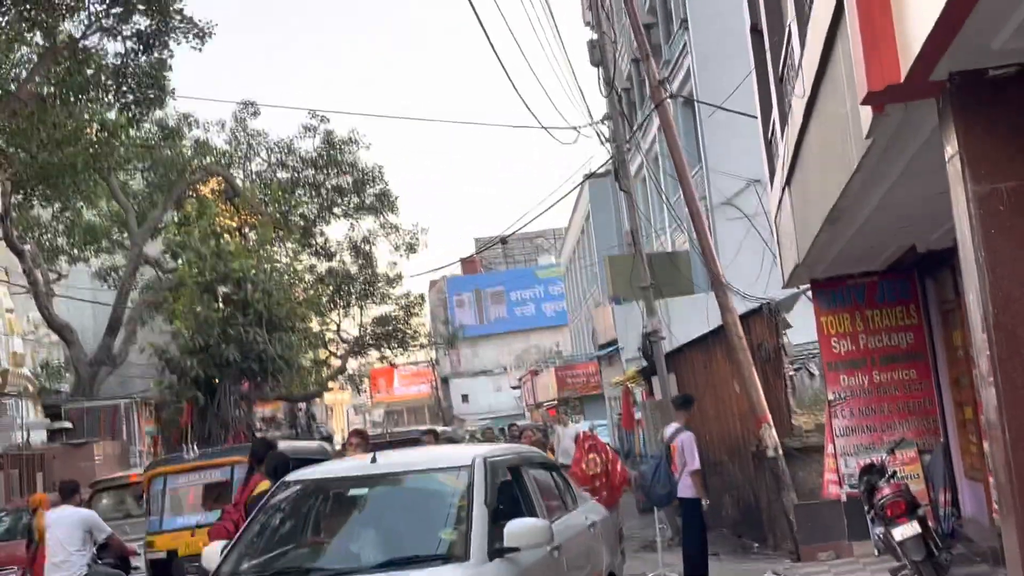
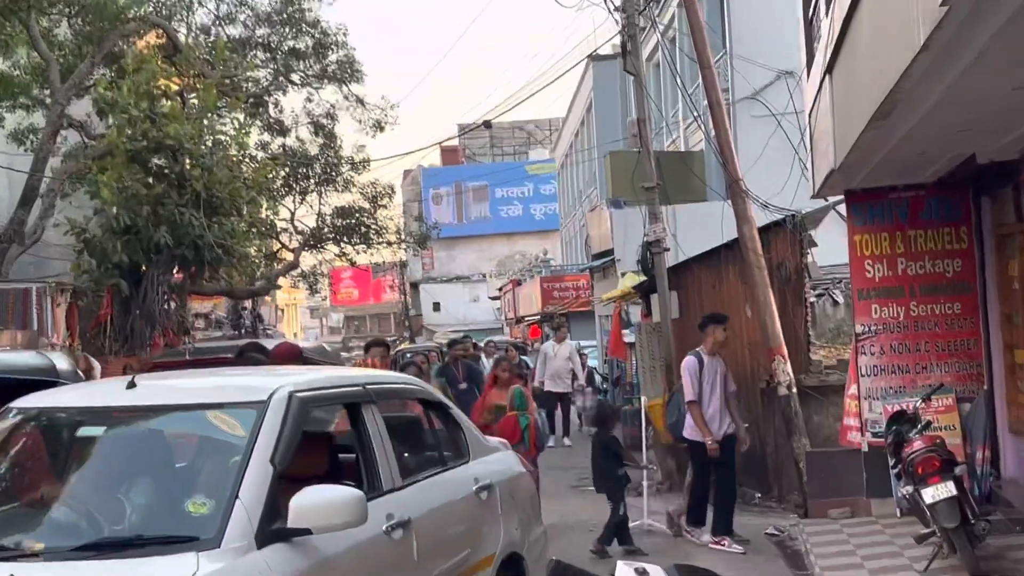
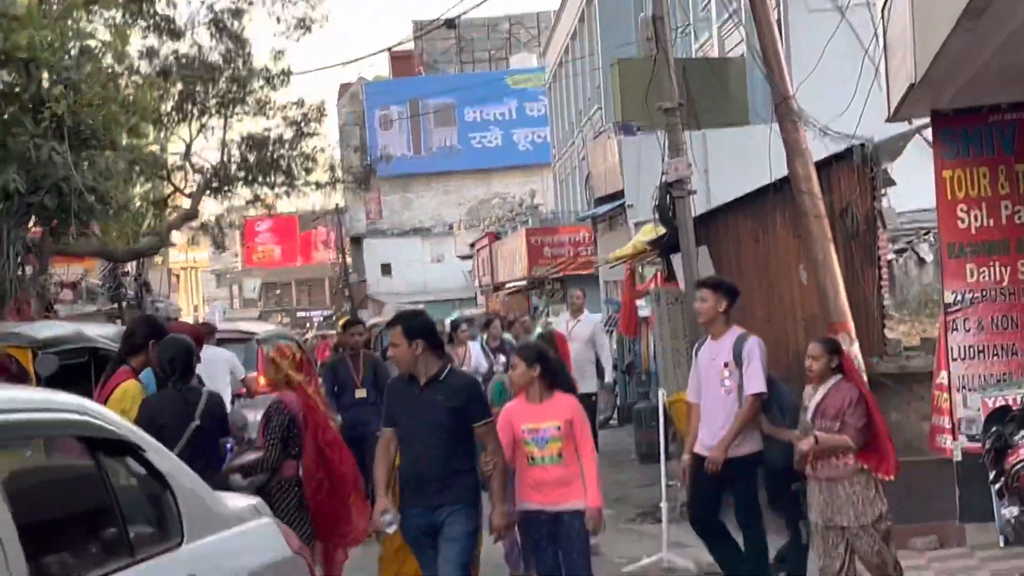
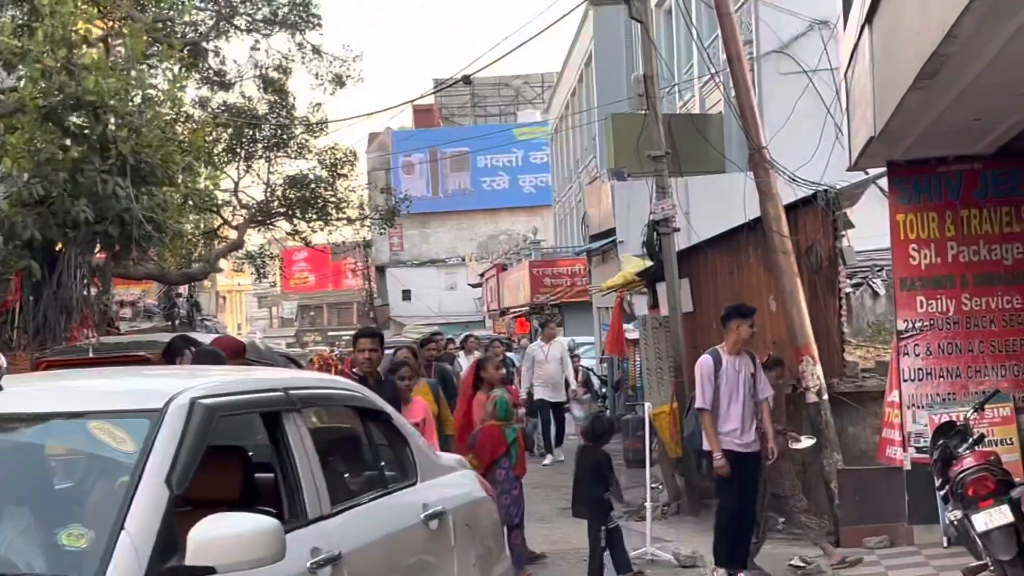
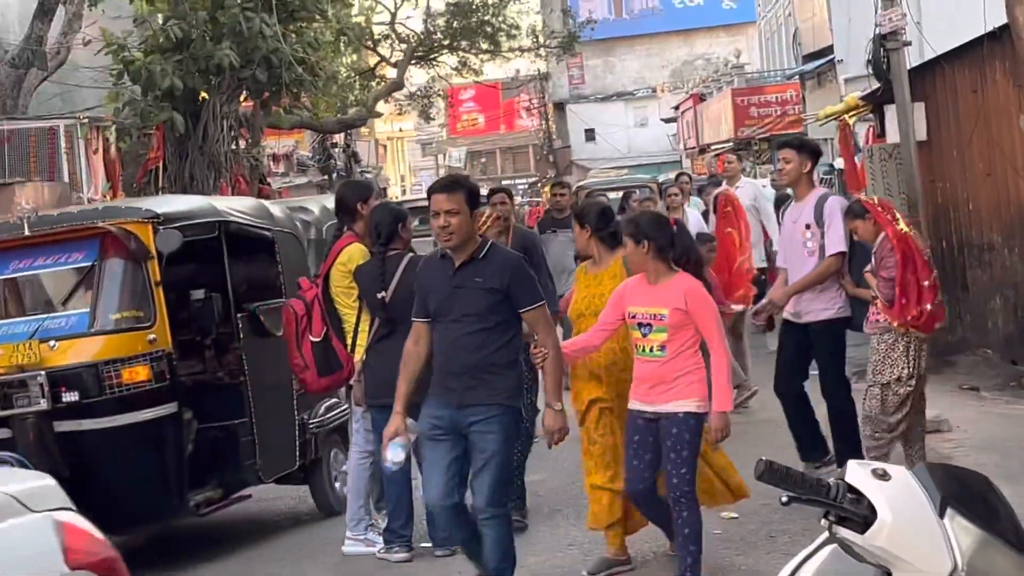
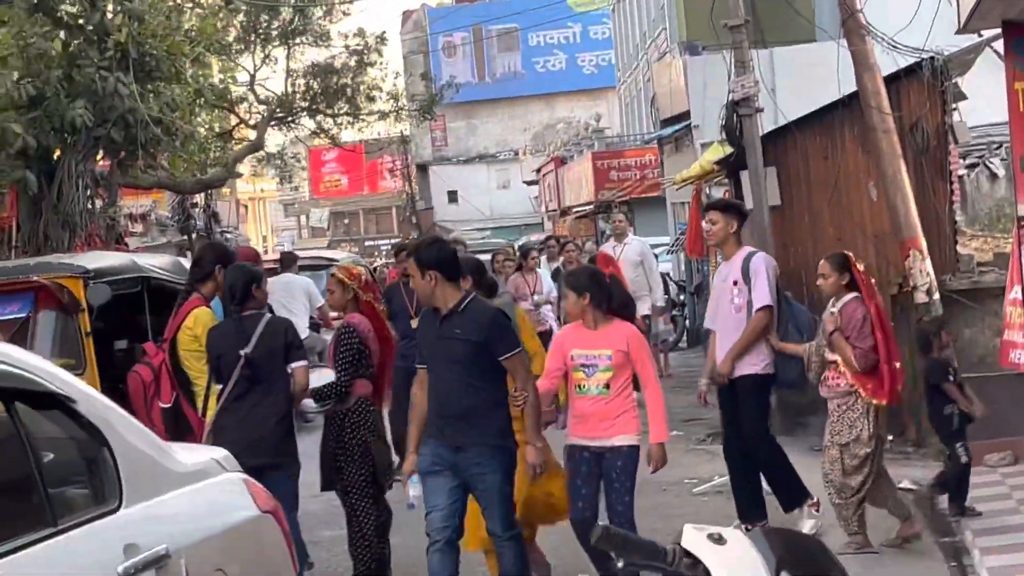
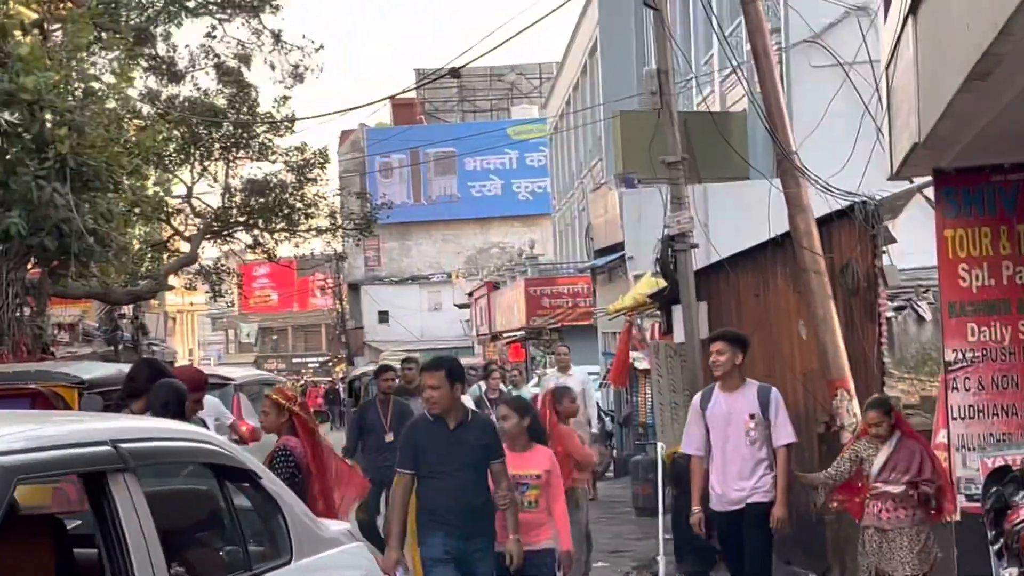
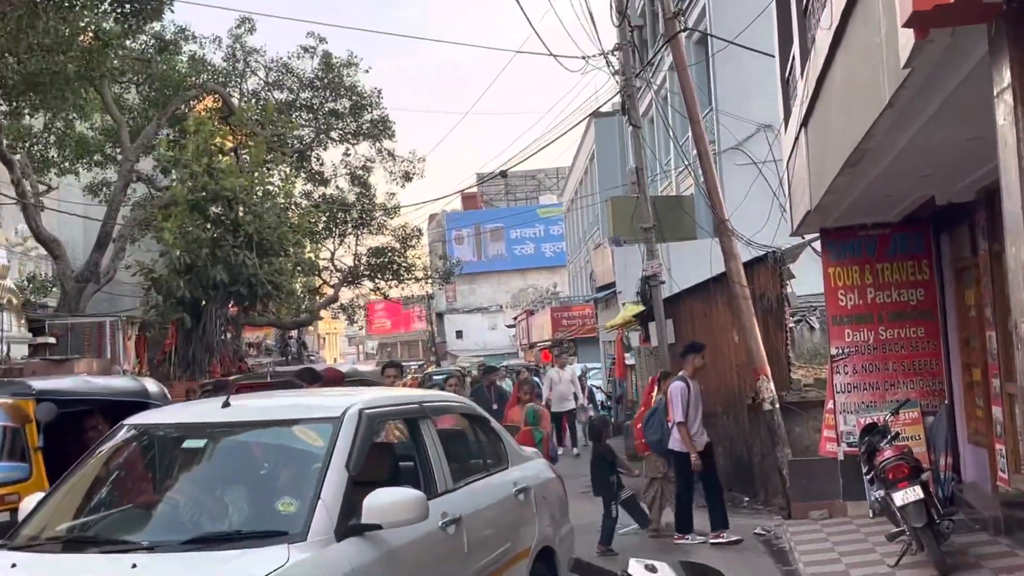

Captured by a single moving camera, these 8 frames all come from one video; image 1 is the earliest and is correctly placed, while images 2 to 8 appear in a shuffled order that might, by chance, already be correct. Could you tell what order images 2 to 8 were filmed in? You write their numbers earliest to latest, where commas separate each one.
8, 2, 4, 7, 3, 6, 5
